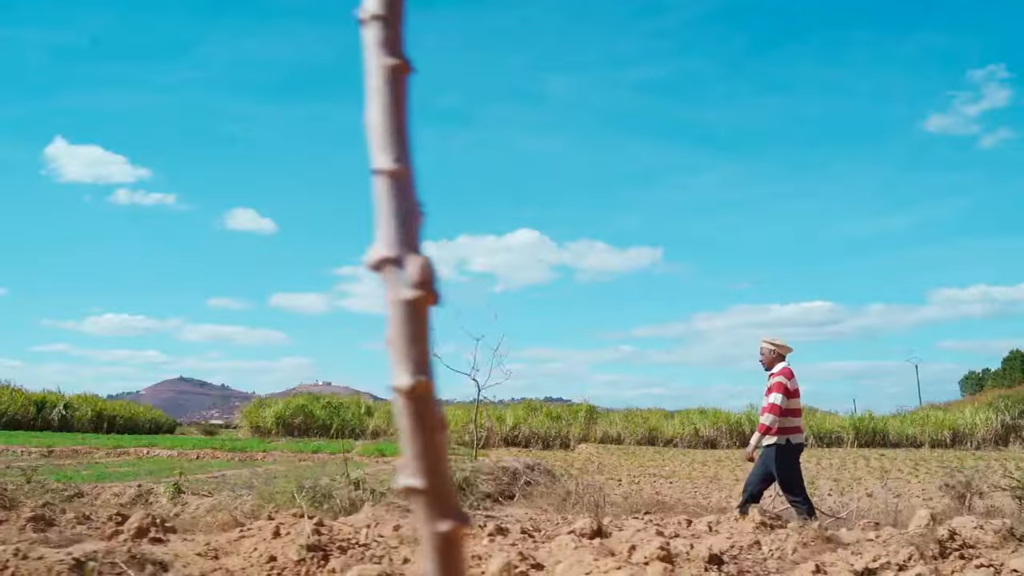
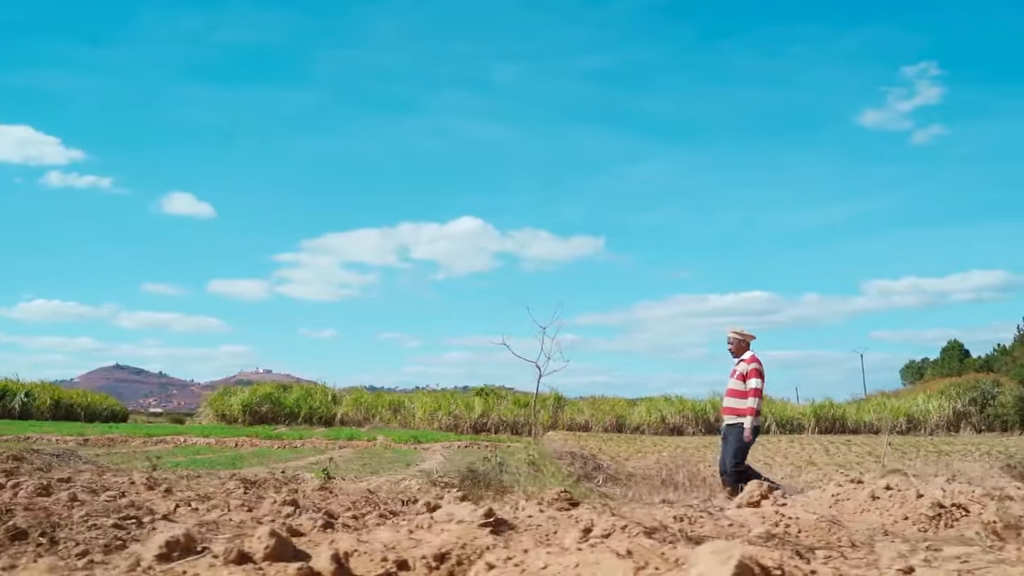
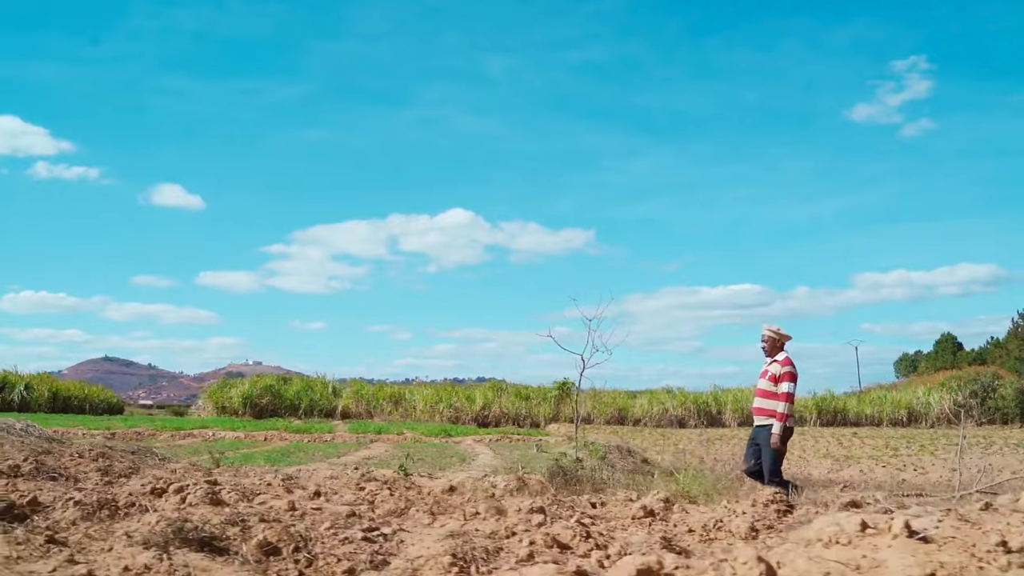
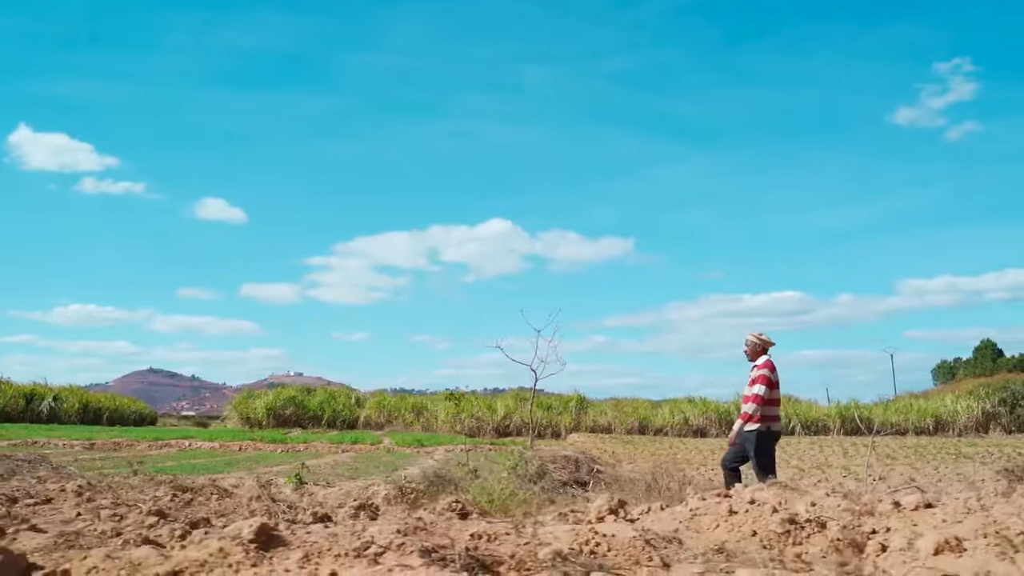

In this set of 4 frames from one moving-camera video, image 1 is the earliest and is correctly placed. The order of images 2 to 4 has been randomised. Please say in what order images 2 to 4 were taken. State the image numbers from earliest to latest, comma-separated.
4, 2, 3
